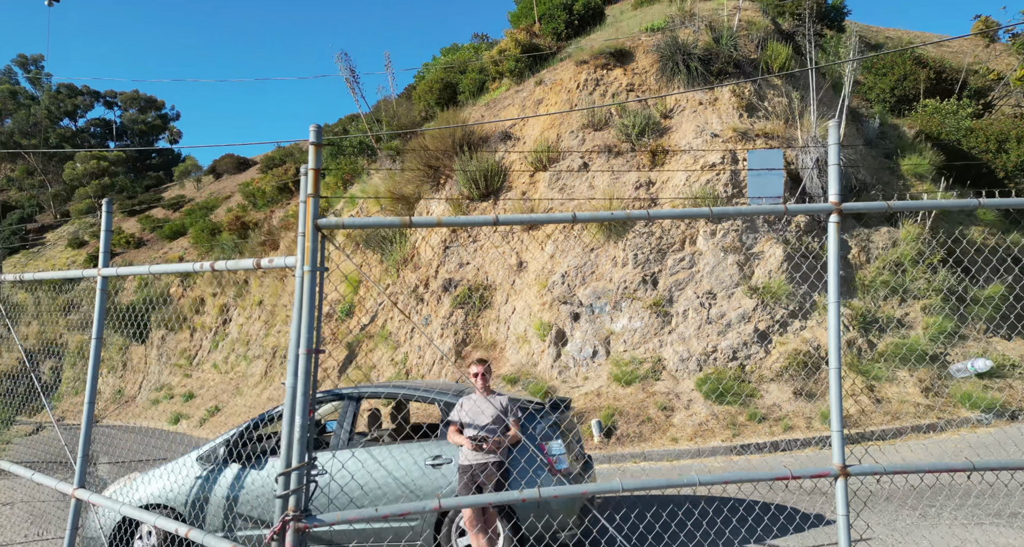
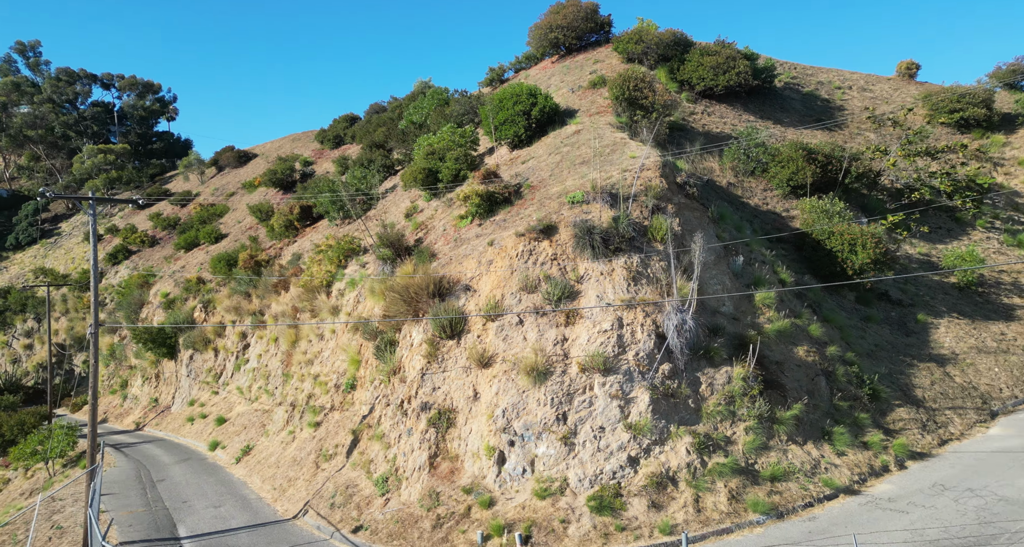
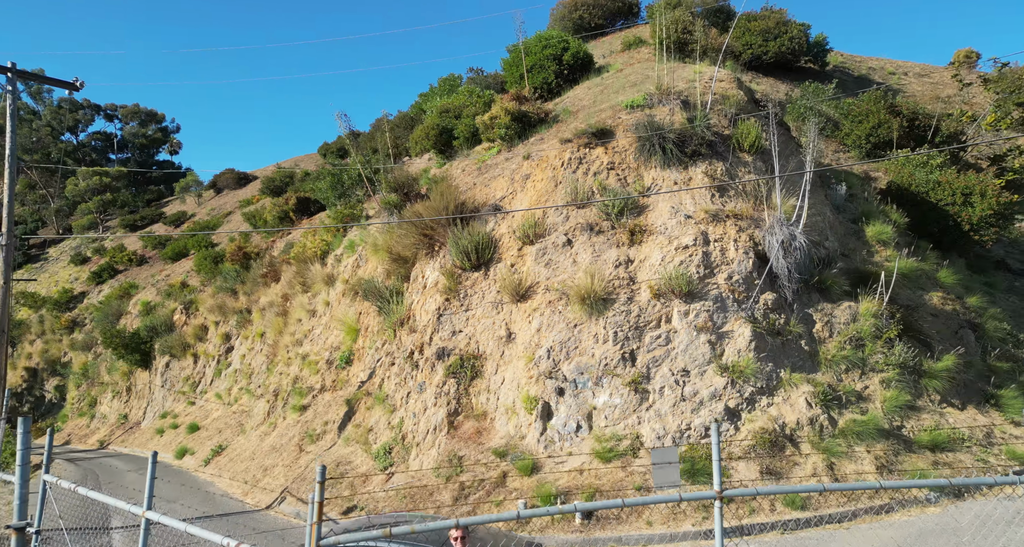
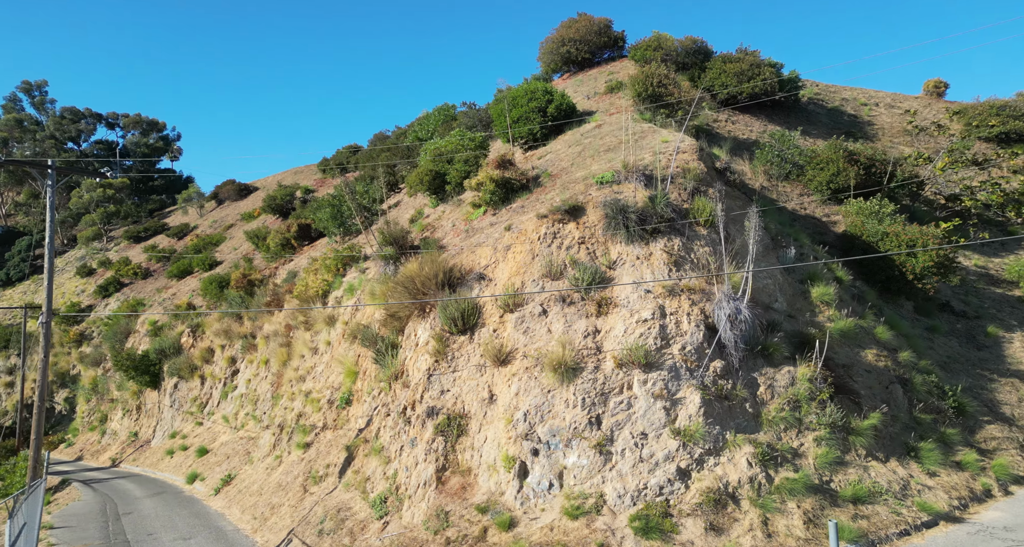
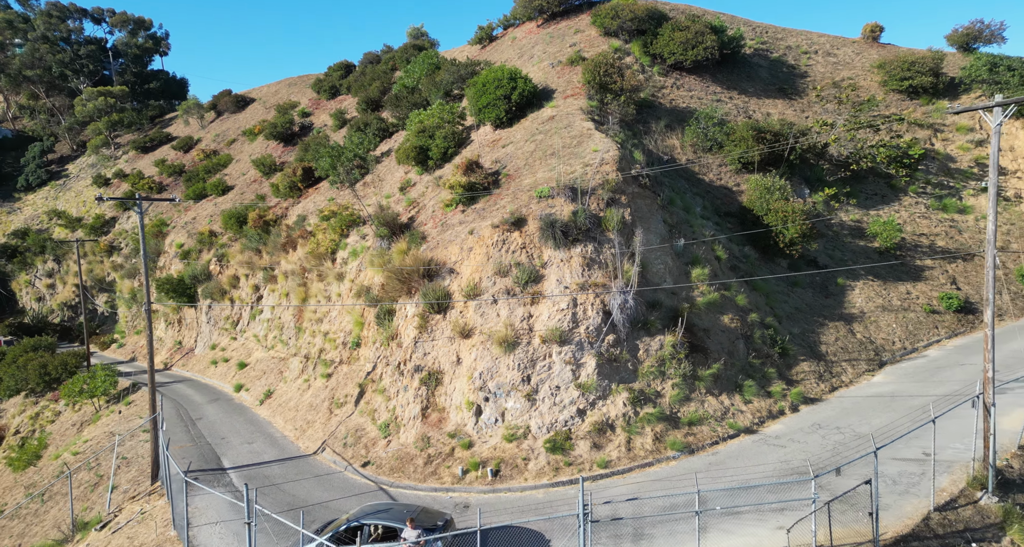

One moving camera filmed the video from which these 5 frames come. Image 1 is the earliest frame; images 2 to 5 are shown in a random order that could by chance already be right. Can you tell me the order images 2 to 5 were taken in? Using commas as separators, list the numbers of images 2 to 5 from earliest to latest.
3, 4, 2, 5
